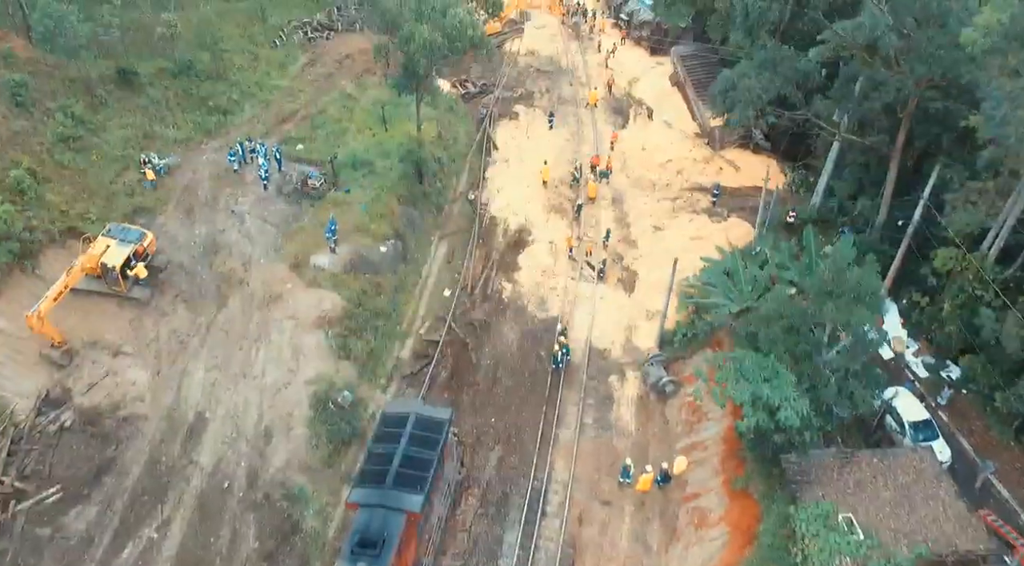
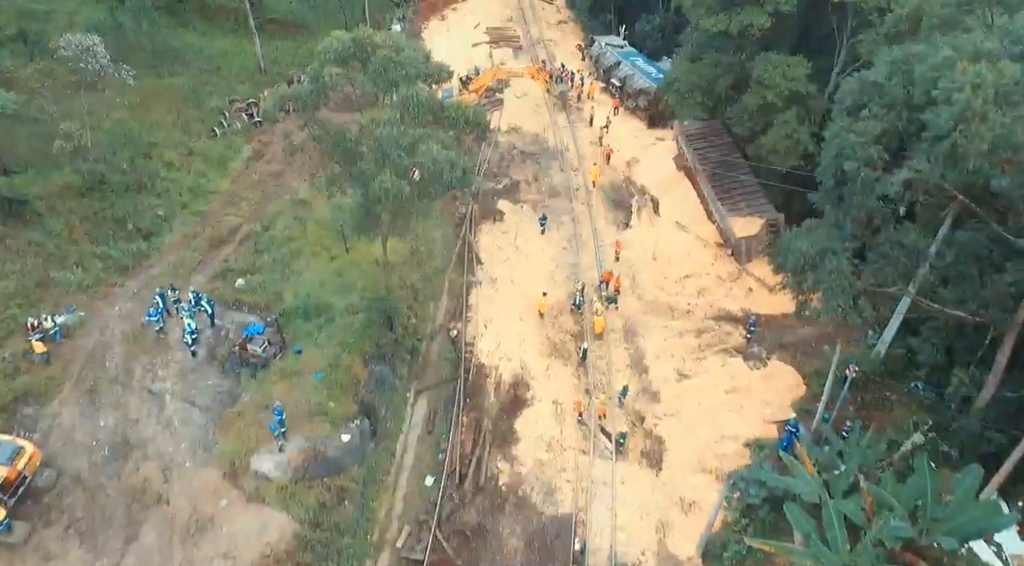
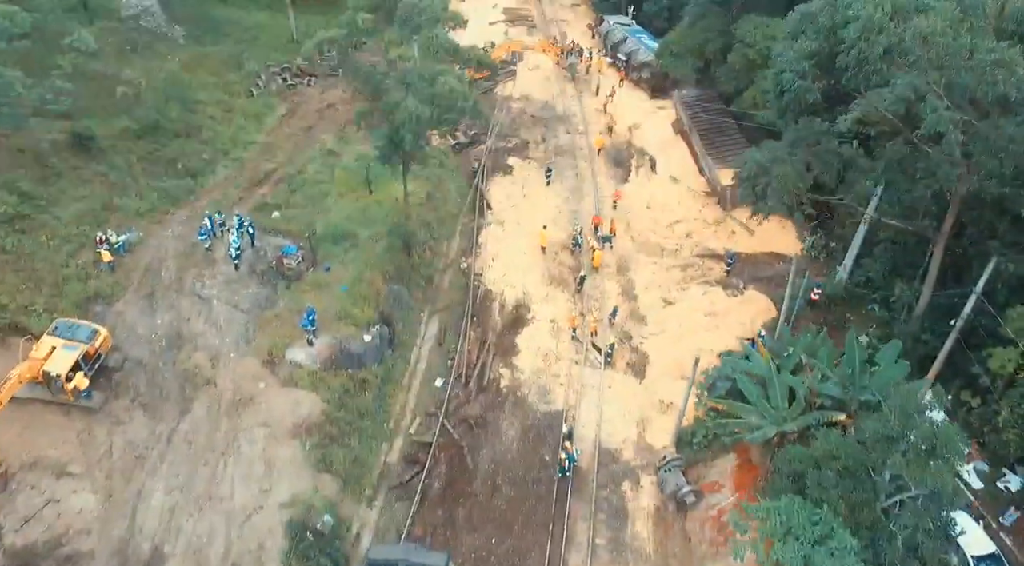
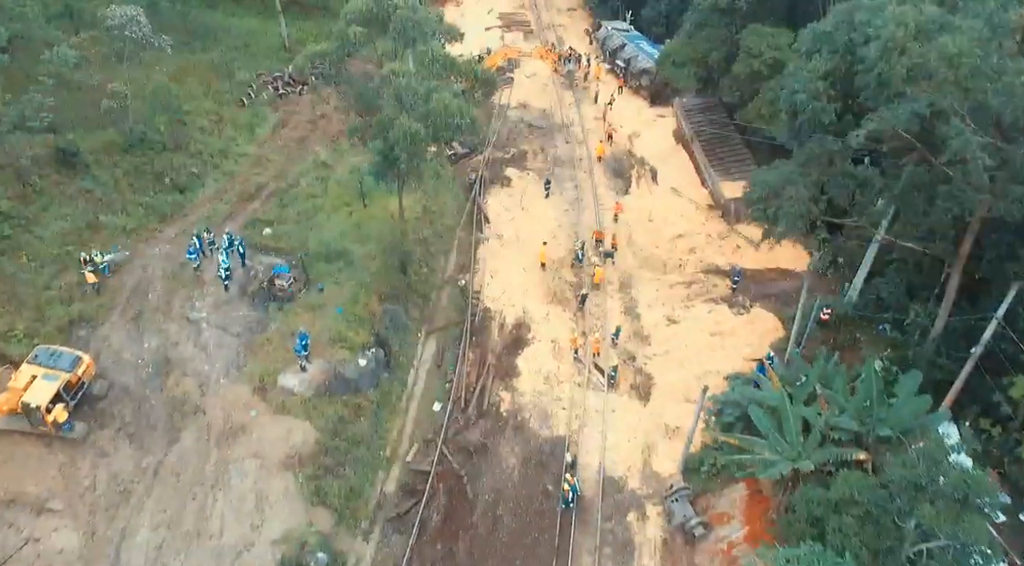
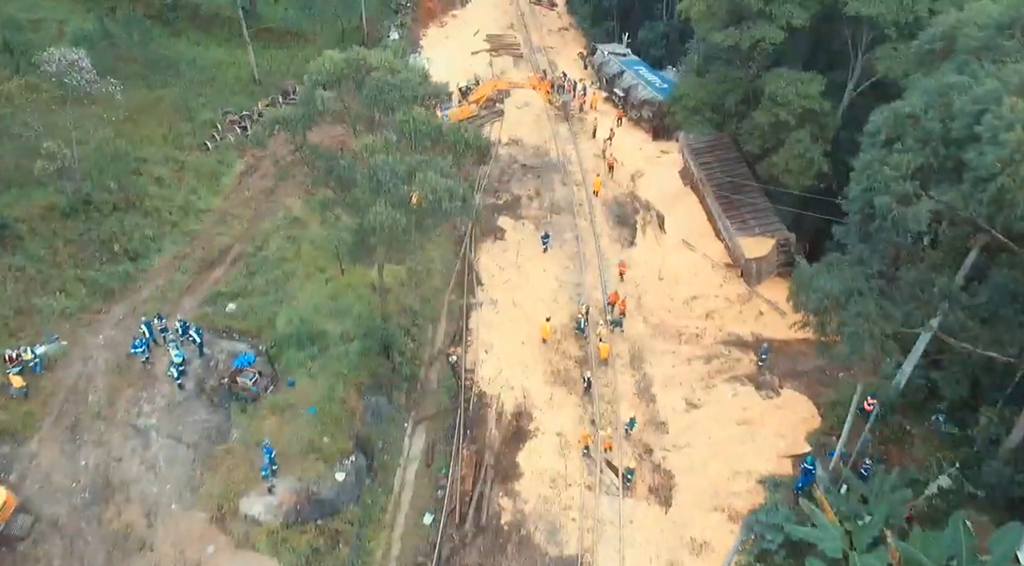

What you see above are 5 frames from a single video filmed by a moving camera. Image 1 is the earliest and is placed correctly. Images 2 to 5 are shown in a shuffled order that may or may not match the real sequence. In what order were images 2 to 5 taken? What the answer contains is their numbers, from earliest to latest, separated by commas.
3, 4, 2, 5
